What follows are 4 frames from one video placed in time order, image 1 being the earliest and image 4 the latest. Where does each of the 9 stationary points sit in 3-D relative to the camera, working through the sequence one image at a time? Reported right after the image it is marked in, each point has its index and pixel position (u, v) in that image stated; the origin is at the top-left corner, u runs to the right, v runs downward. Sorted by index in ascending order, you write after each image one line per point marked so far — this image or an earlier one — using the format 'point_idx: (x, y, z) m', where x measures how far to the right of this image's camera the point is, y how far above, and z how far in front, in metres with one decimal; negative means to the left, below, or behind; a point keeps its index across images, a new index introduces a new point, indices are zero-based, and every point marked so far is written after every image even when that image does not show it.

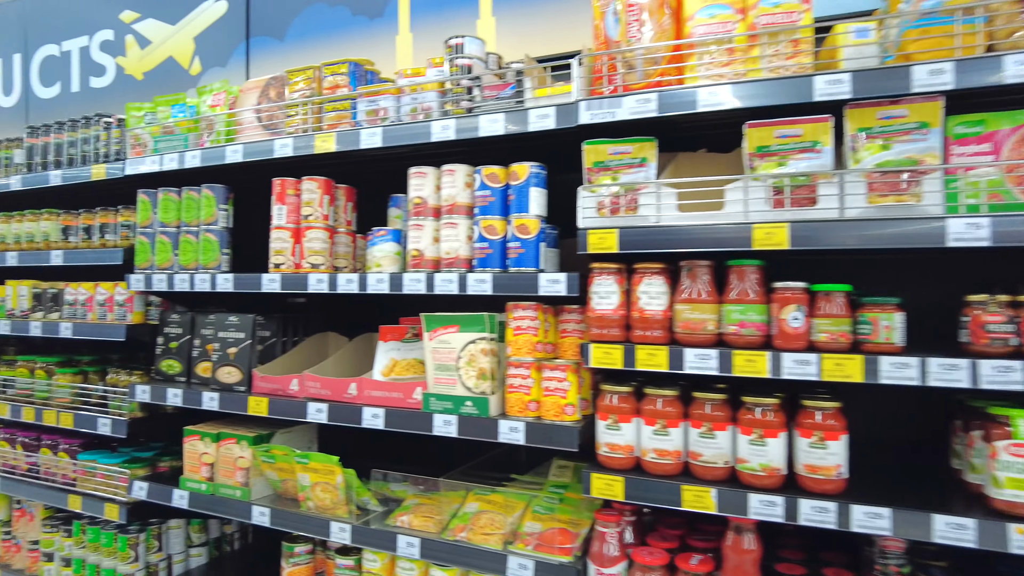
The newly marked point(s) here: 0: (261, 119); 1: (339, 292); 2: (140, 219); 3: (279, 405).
0: (-0.8, +0.5, +2.0) m
1: (-0.5, 0.0, +1.8) m
2: (-1.2, +0.2, +2.2) m
3: (-0.7, -0.3, +1.9) m
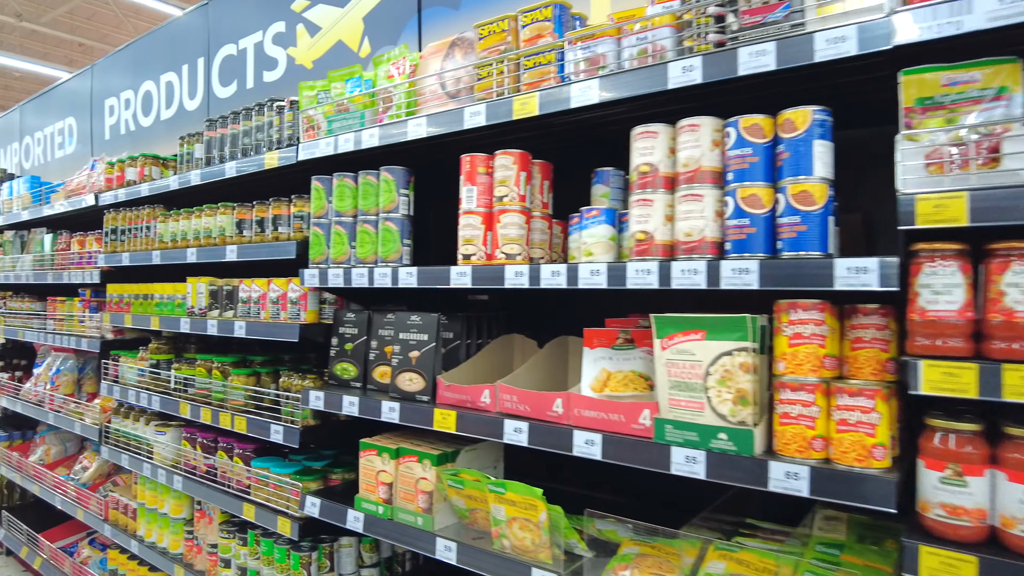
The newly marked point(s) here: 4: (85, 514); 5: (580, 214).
0: (-0.2, +0.5, +1.7) m
1: (+0.1, 0.0, +1.5) m
2: (-0.6, +0.2, +2.0) m
3: (-0.1, -0.3, +1.6) m
4: (-2.1, -1.1, +3.1) m
5: (+0.2, +0.2, +1.5) m
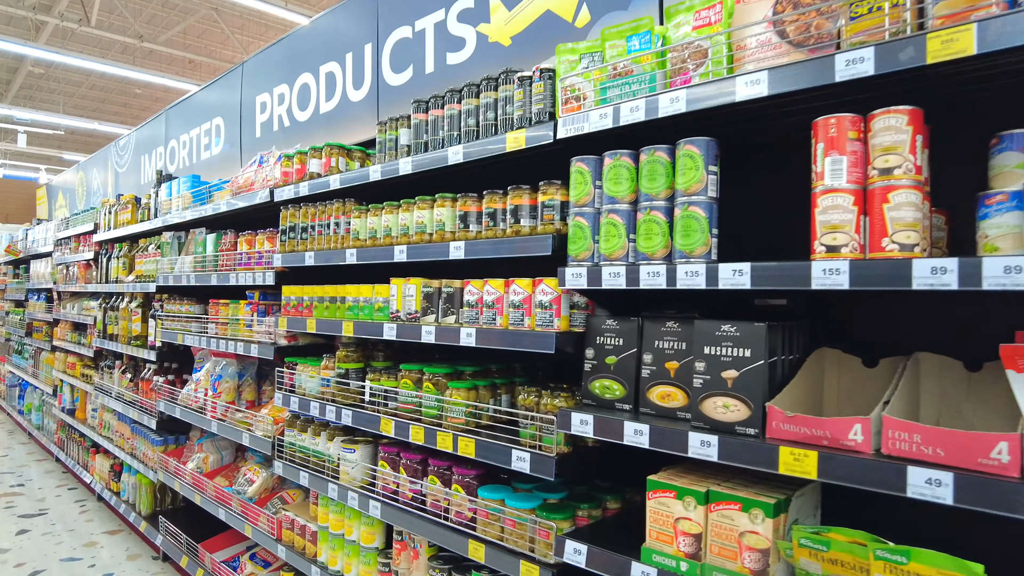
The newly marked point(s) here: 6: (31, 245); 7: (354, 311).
0: (+0.6, +0.5, +1.3) m
1: (+0.8, 0.0, +1.1) m
2: (+0.2, +0.2, +1.7) m
3: (+0.6, -0.3, +1.2) m
4: (-1.2, -1.1, +3.0) m
5: (+0.9, +0.2, +1.1) m
6: (-5.0, +0.4, +6.8) m
7: (-0.6, -0.1, +2.4) m
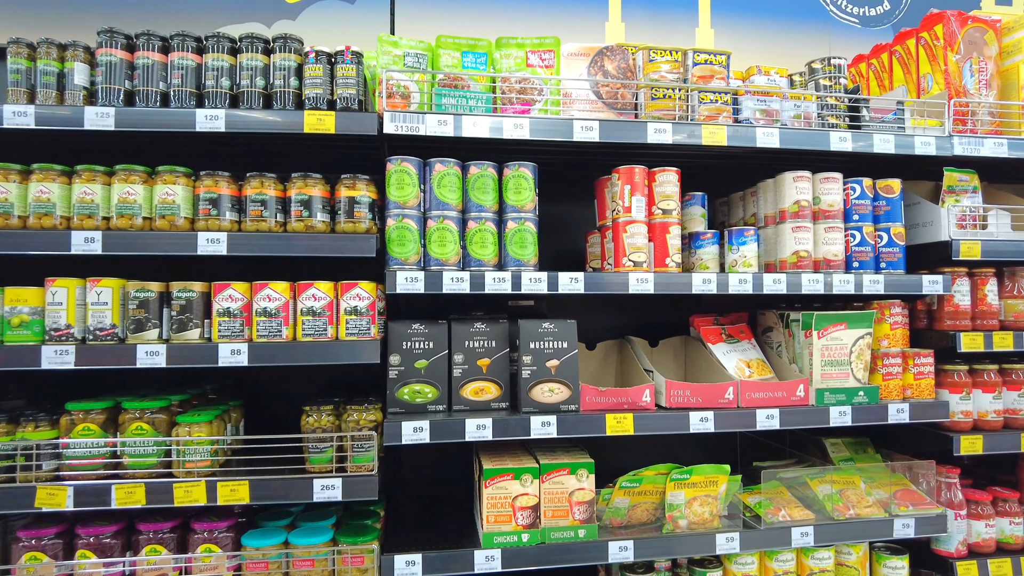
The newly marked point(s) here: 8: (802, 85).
0: (+0.2, +0.5, +1.7) m
1: (+0.6, 0.0, +1.7) m
2: (-0.3, +0.2, +1.6) m
3: (+0.4, -0.3, +1.7) m
4: (-2.1, -1.1, +1.4) m
5: (+0.6, +0.2, +1.8) m
6: (-7.5, +0.4, +1.0) m
7: (-1.3, -0.1, +1.5) m
8: (+0.9, +0.6, +1.9) m
